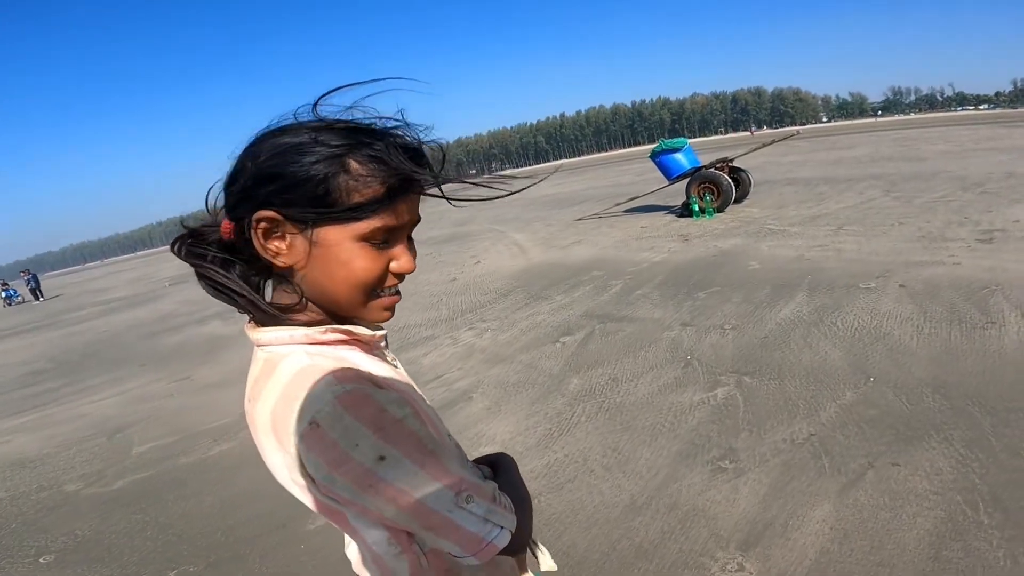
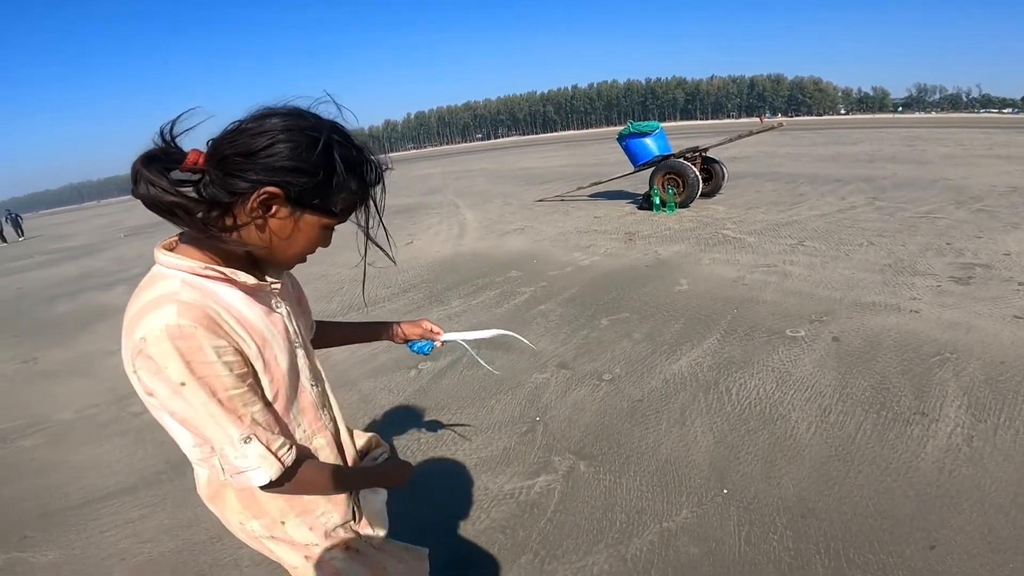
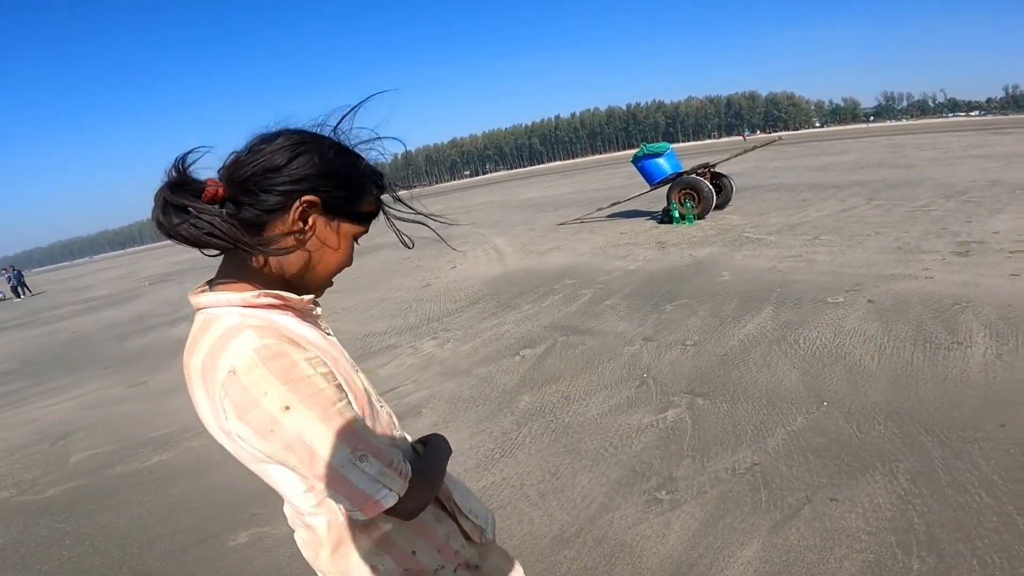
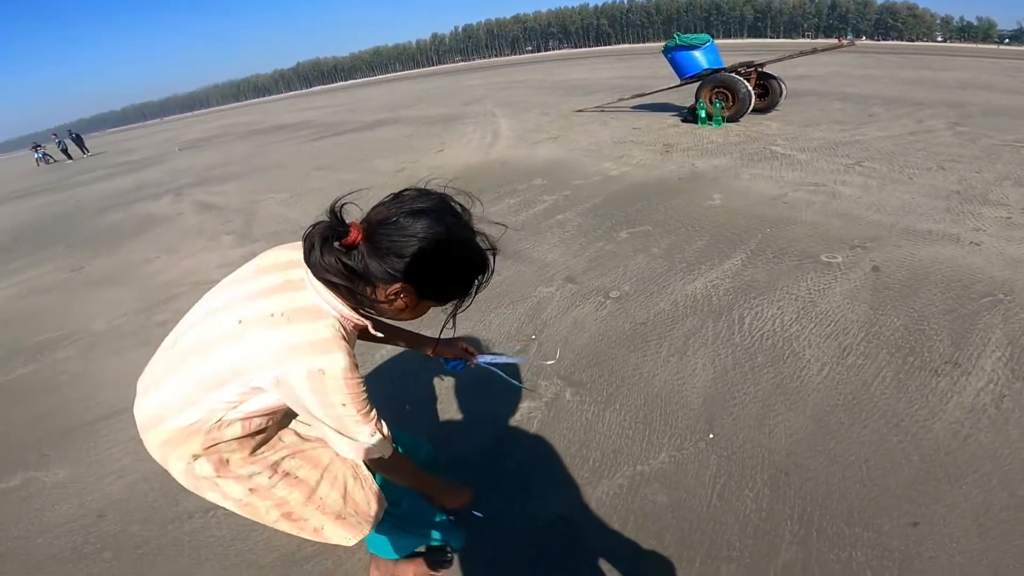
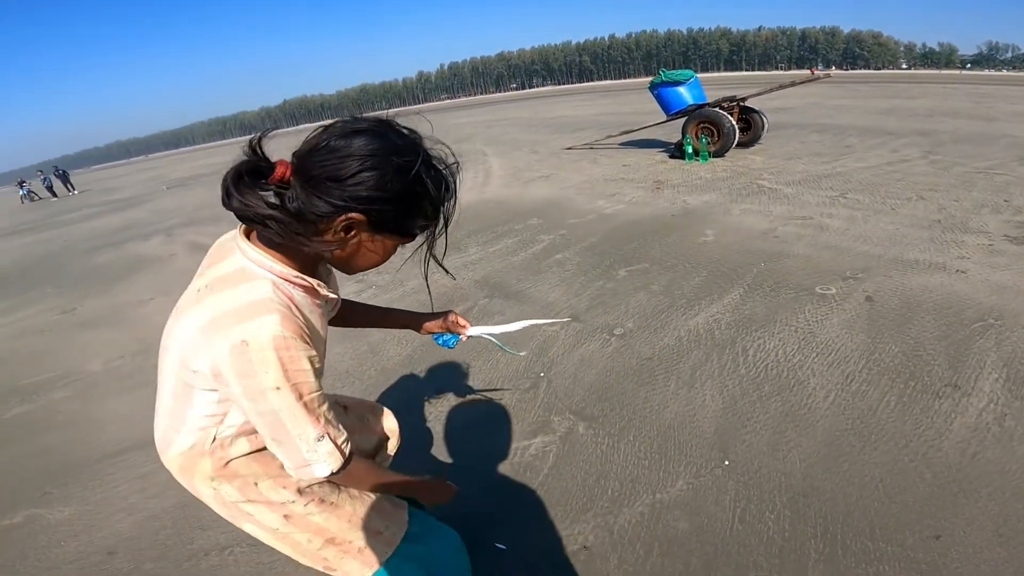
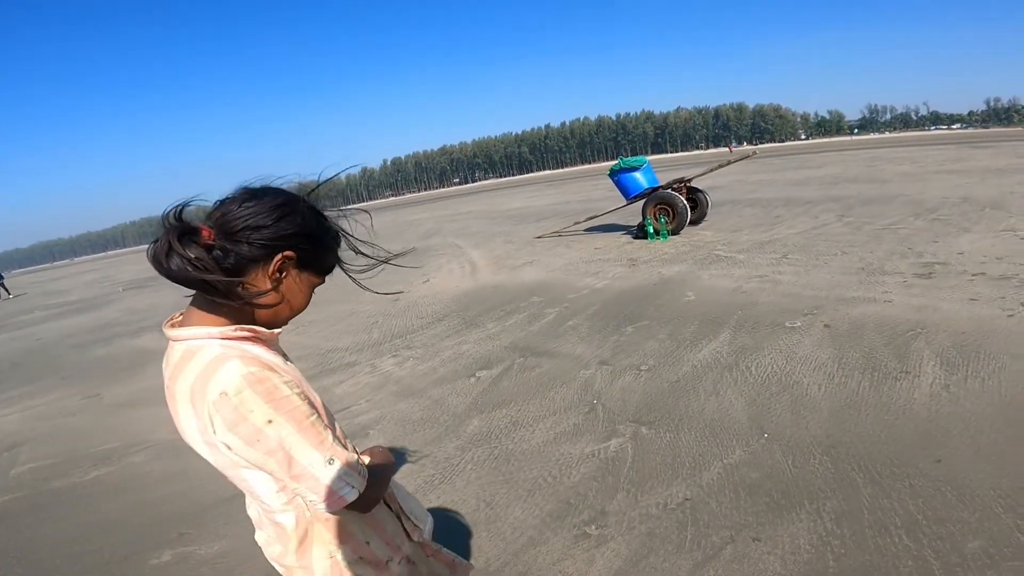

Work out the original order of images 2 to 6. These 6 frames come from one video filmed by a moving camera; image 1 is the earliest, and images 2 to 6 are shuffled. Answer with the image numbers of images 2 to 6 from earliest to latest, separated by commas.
3, 6, 2, 5, 4
